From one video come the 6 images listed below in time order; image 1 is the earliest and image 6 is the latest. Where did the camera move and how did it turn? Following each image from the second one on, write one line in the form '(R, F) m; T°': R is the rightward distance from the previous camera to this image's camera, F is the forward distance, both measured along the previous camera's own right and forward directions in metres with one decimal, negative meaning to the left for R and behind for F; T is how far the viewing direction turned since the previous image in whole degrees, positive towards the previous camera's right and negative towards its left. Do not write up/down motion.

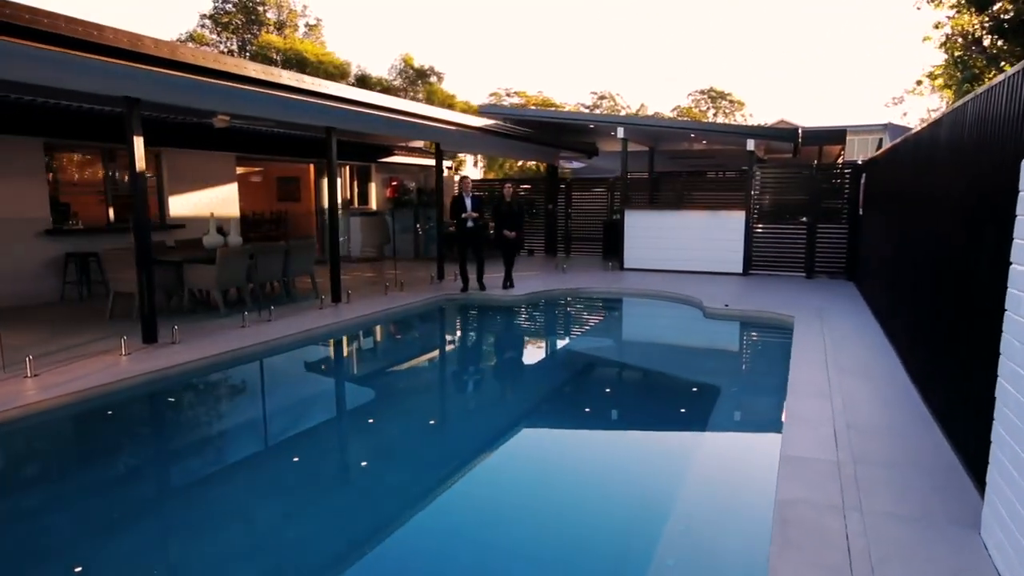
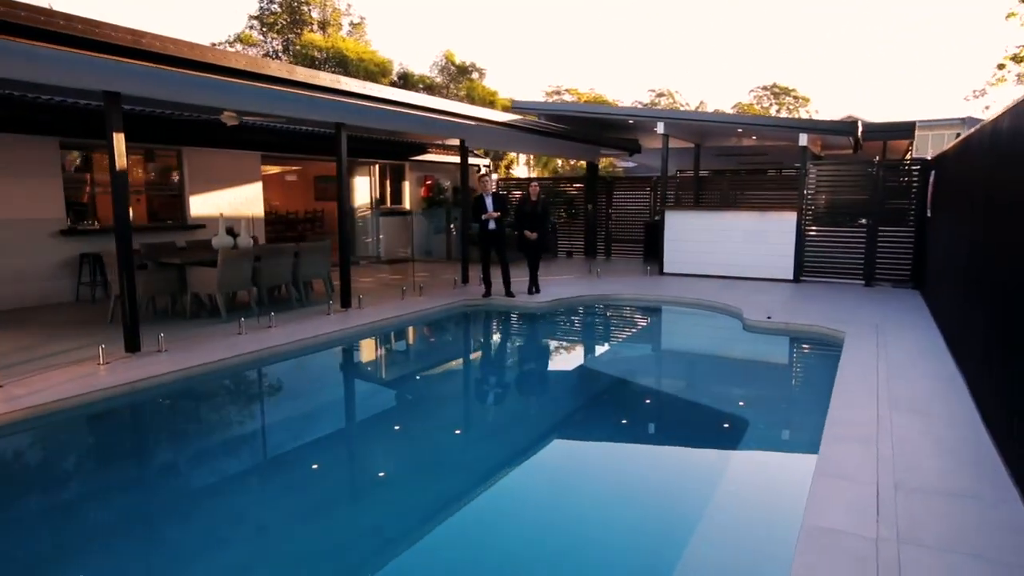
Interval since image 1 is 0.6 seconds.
(+0.4, +0.6) m; -5°
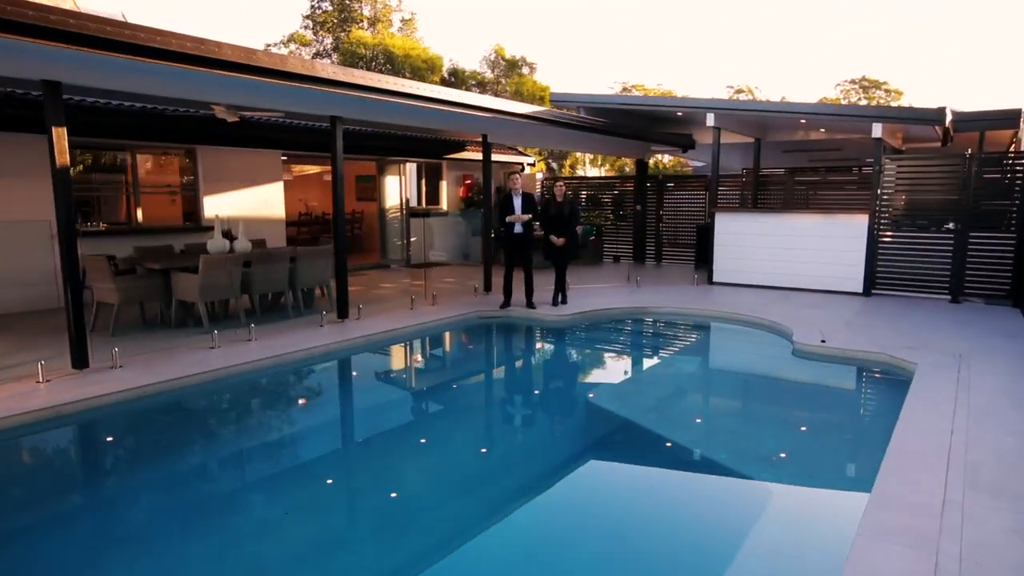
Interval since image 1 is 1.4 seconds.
(+0.6, +0.8) m; -6°
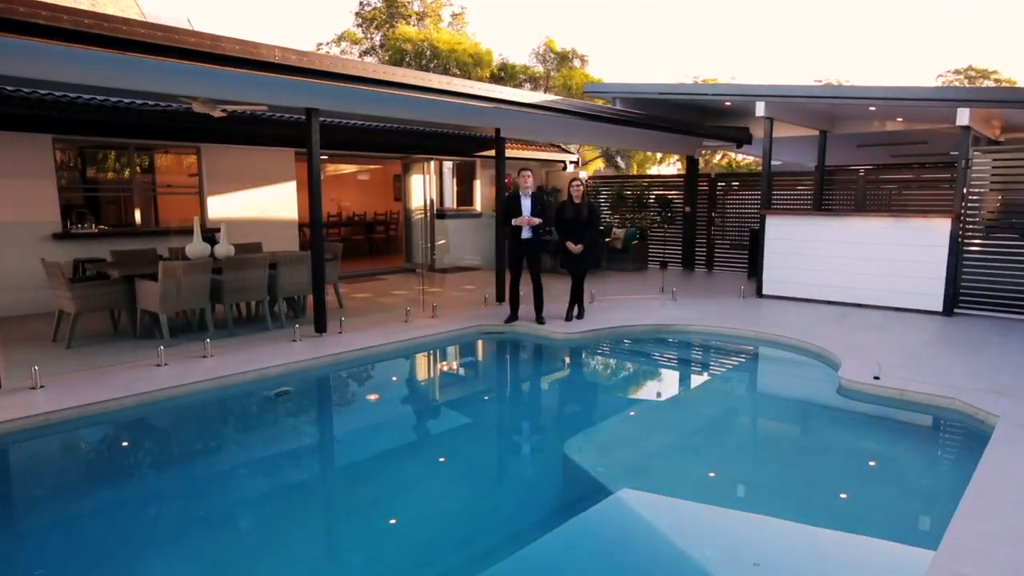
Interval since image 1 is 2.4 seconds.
(+0.7, +0.9) m; -7°
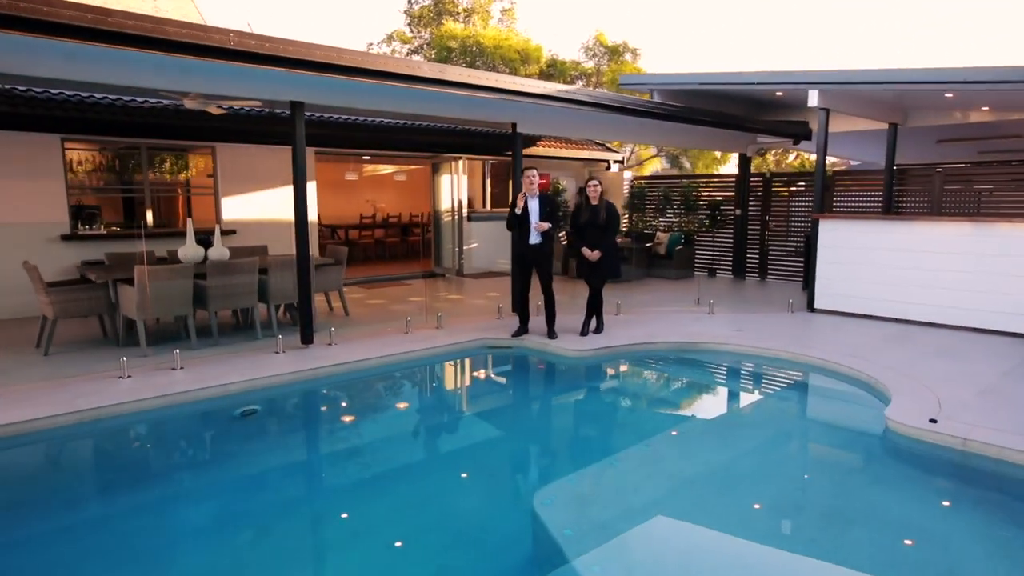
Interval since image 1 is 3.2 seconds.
(+0.5, +0.6) m; -6°
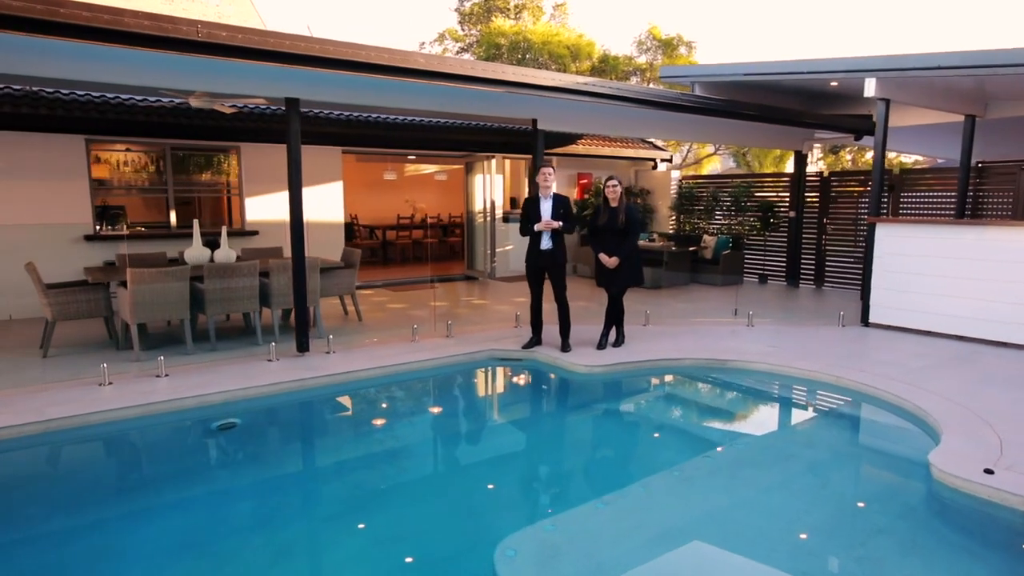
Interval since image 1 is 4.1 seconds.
(+0.5, +0.4) m; -6°
